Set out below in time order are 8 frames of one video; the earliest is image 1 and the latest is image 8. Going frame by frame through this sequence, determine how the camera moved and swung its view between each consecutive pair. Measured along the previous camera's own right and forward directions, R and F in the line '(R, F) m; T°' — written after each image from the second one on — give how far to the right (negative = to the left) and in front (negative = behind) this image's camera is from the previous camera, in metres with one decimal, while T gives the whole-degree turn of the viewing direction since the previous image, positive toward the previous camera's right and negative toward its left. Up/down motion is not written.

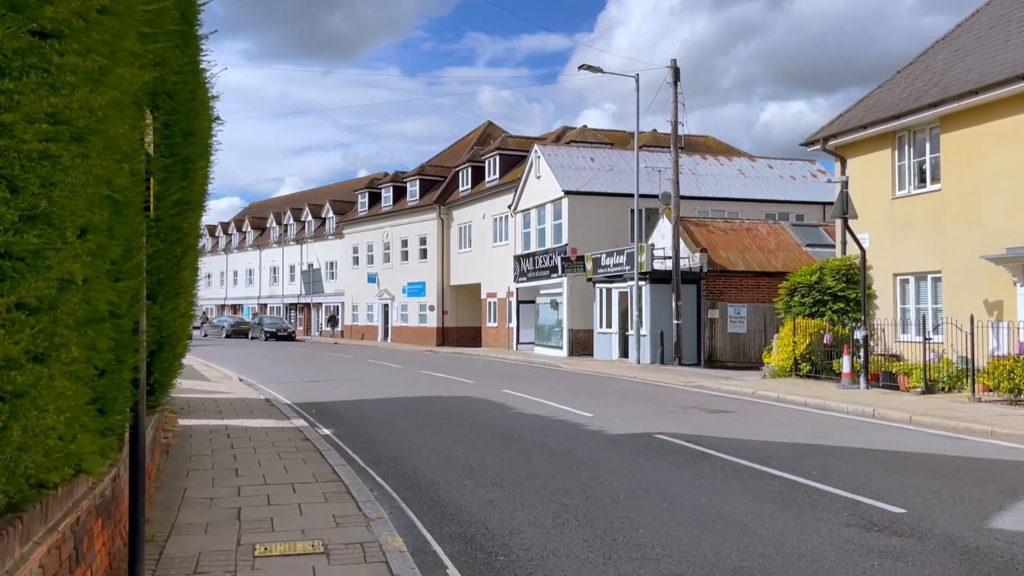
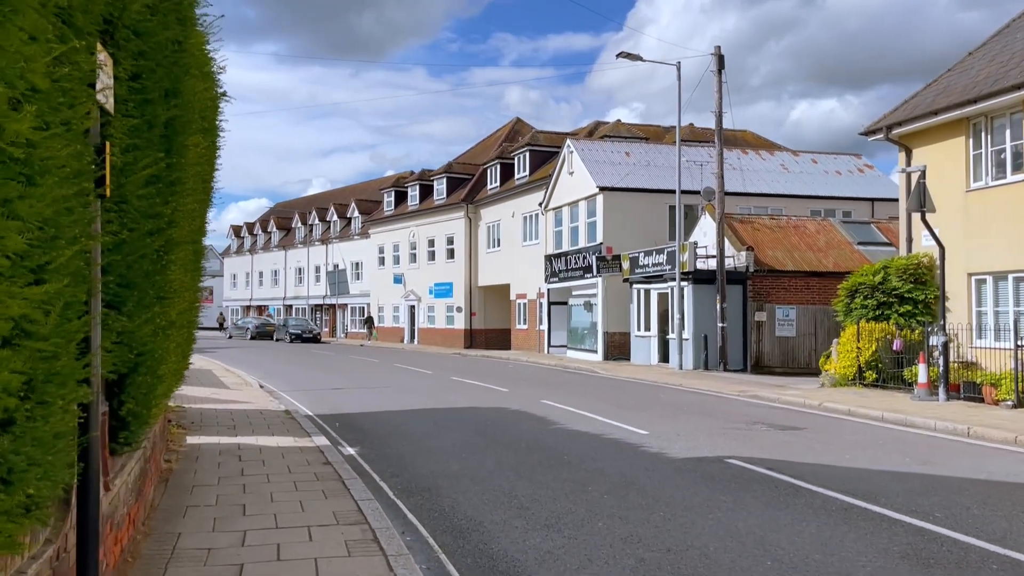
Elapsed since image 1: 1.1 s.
(-0.3, +1.5) m; -2°
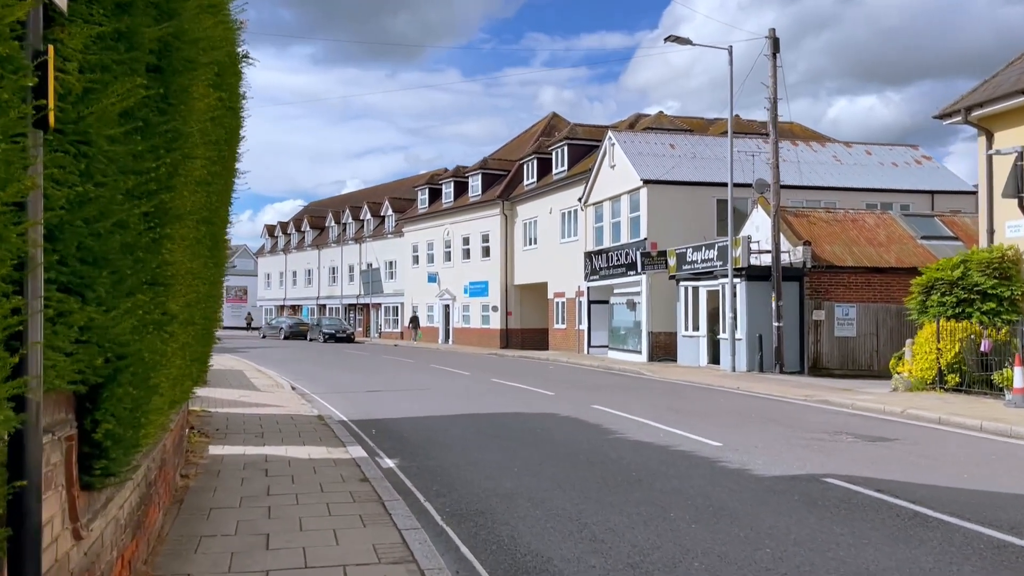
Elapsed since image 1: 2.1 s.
(-0.3, +1.3) m; -2°
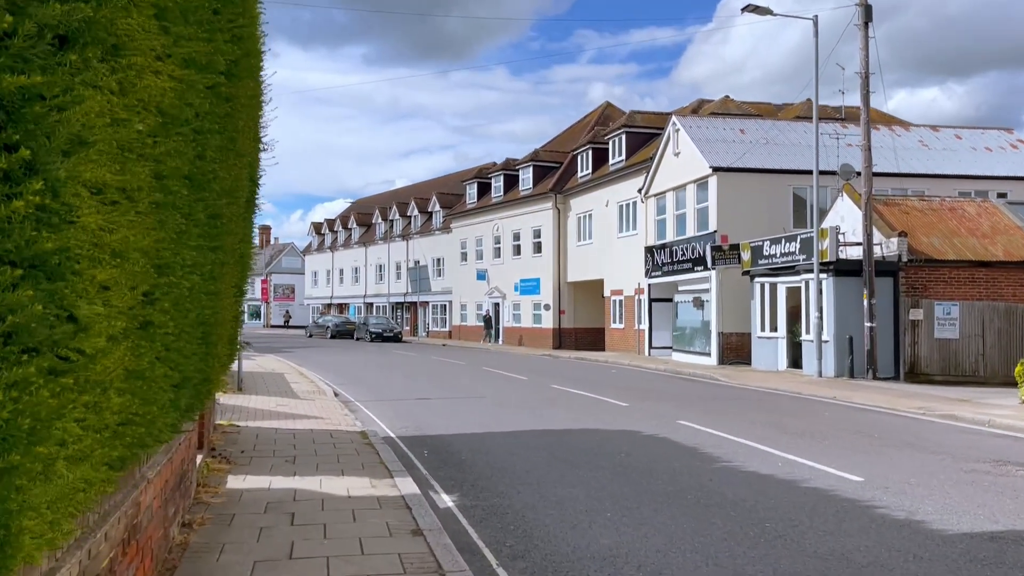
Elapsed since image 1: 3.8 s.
(-0.4, +2.0) m; -3°
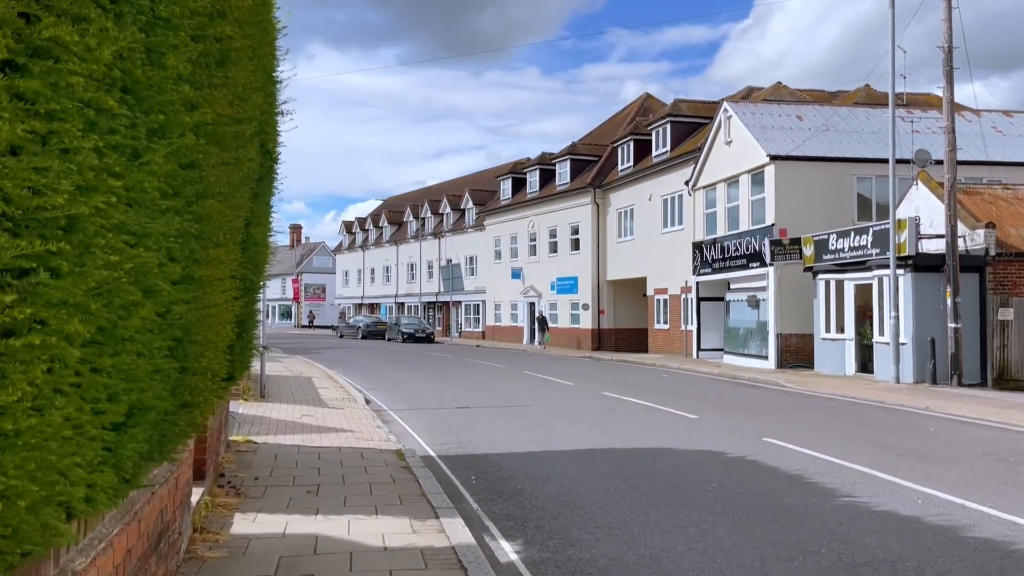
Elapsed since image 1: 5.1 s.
(-0.4, +1.8) m; -2°
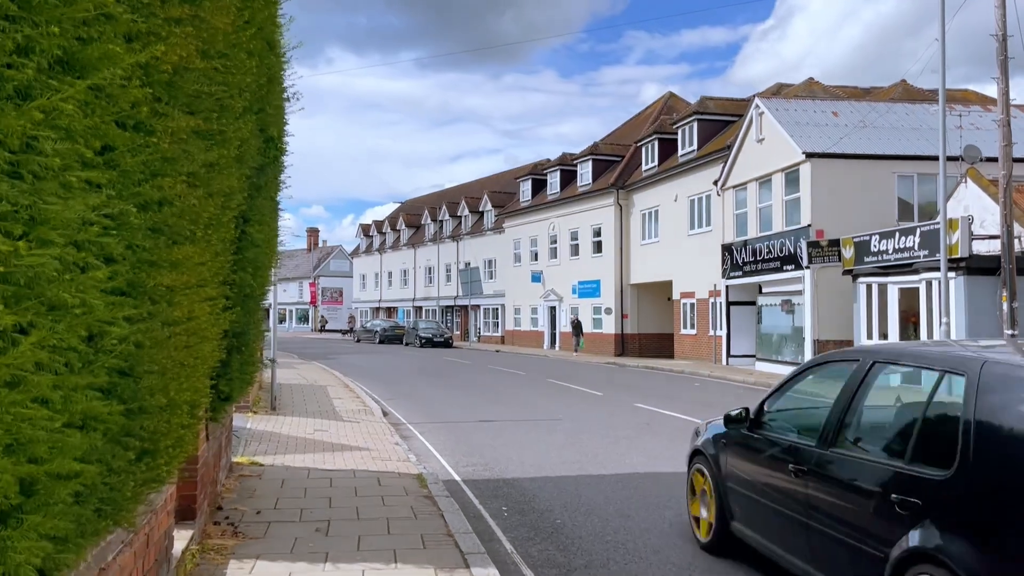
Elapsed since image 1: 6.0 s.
(-0.2, +1.1) m; -1°
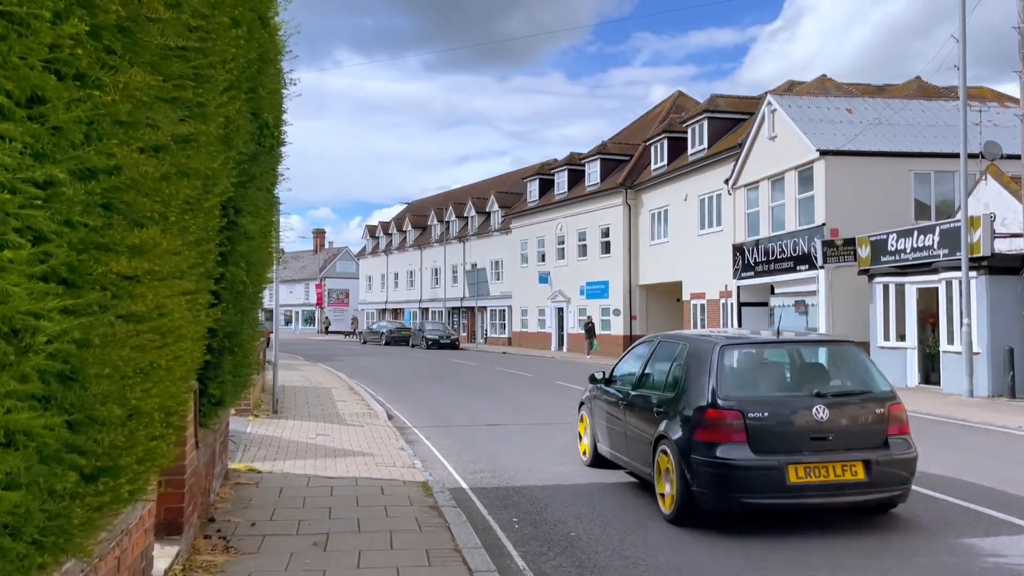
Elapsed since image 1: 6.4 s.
(0.0, +0.5) m; 0°
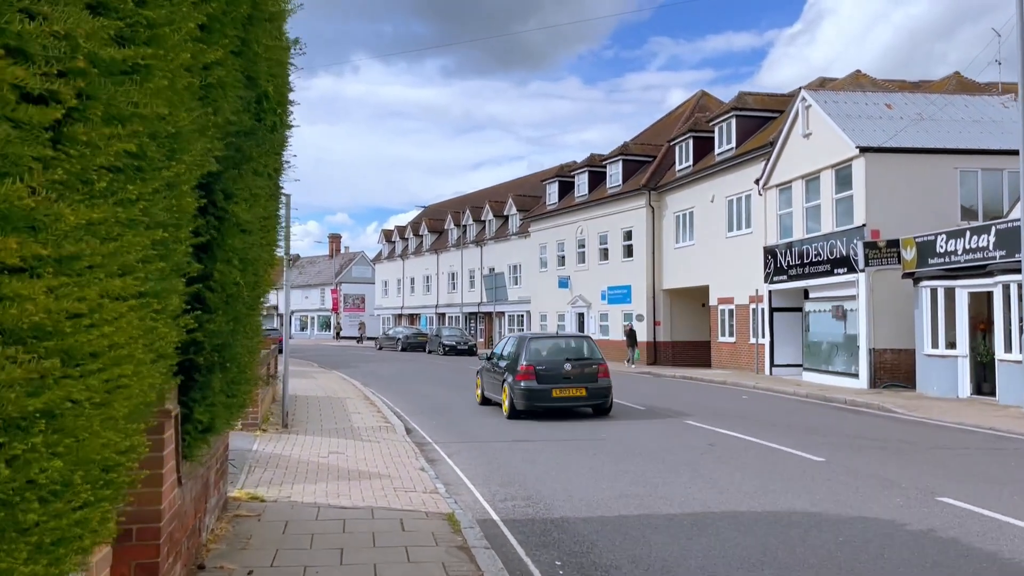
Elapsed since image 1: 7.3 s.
(-0.2, +1.1) m; -1°
